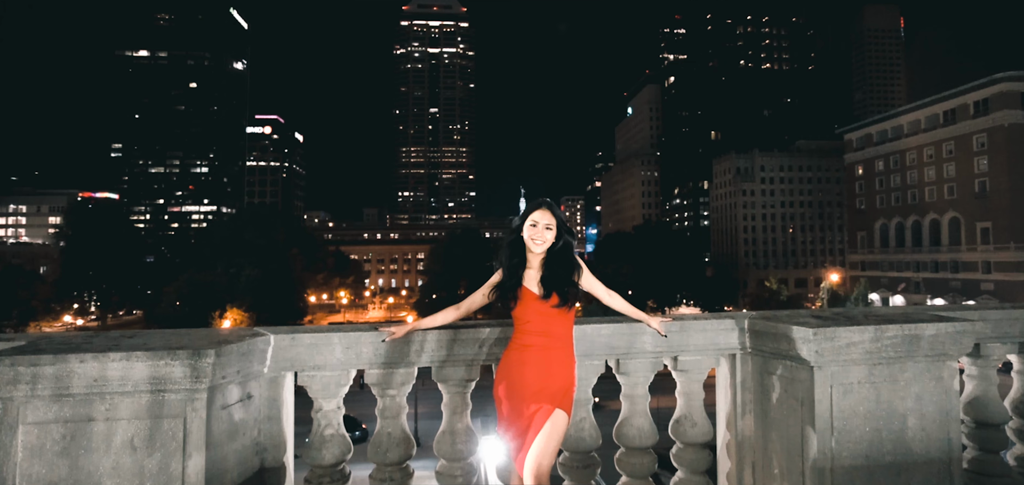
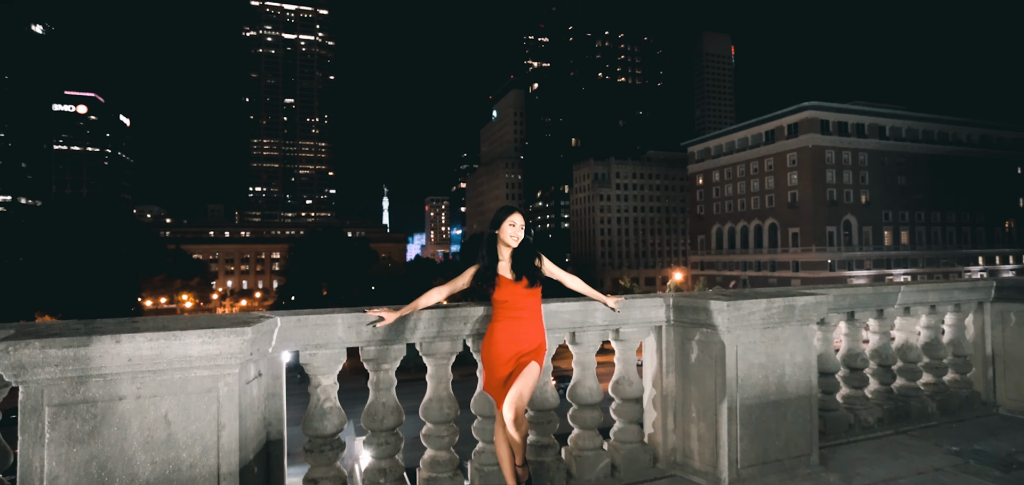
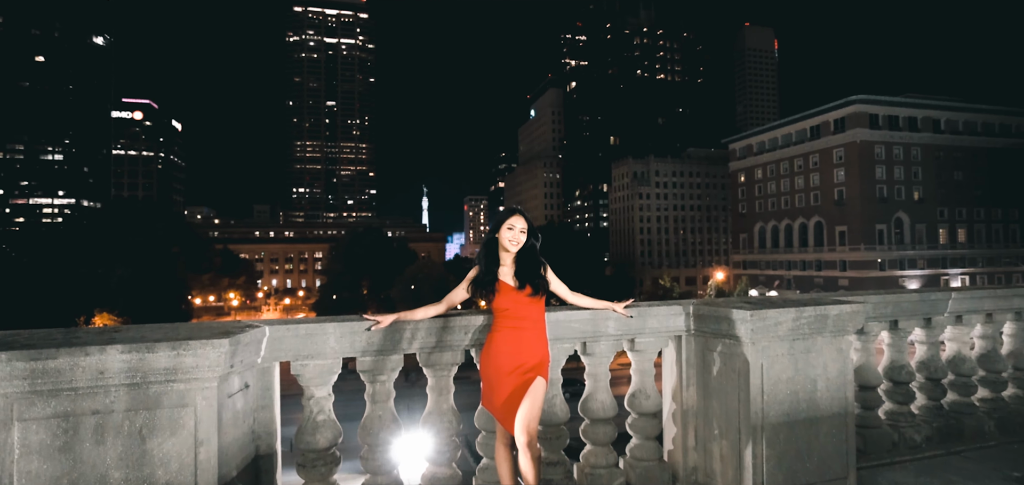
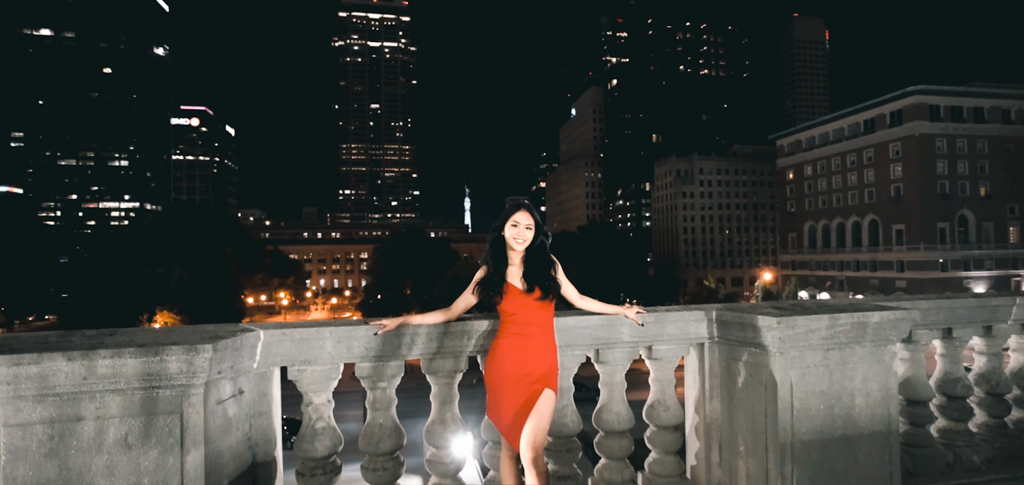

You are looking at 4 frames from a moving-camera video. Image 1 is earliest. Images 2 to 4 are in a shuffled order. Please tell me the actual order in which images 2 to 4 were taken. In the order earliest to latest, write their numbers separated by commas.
4, 3, 2
